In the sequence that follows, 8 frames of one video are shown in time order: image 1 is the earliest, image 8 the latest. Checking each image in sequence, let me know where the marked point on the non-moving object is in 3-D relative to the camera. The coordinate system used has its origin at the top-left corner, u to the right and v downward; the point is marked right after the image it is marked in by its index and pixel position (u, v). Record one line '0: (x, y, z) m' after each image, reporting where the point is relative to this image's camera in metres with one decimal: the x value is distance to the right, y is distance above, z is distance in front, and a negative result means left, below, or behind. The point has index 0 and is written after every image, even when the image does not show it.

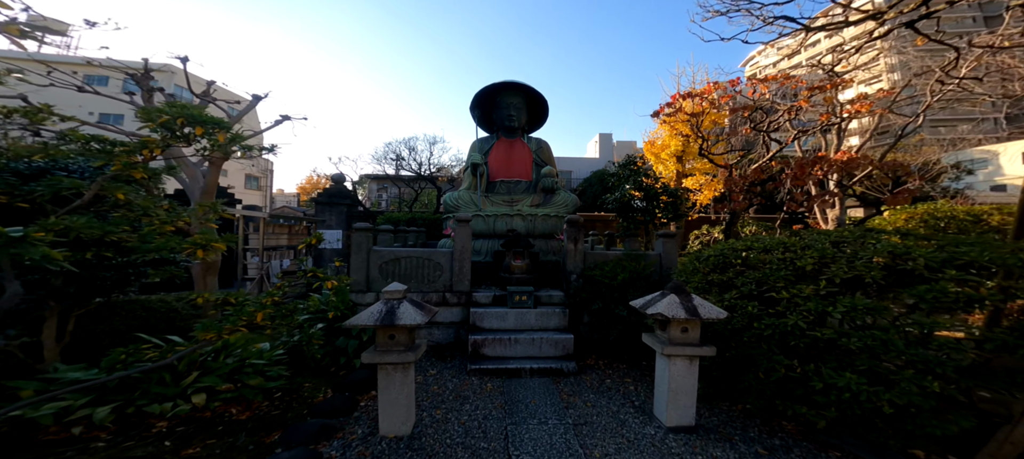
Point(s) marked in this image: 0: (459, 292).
0: (-0.7, -0.8, +4.6) m
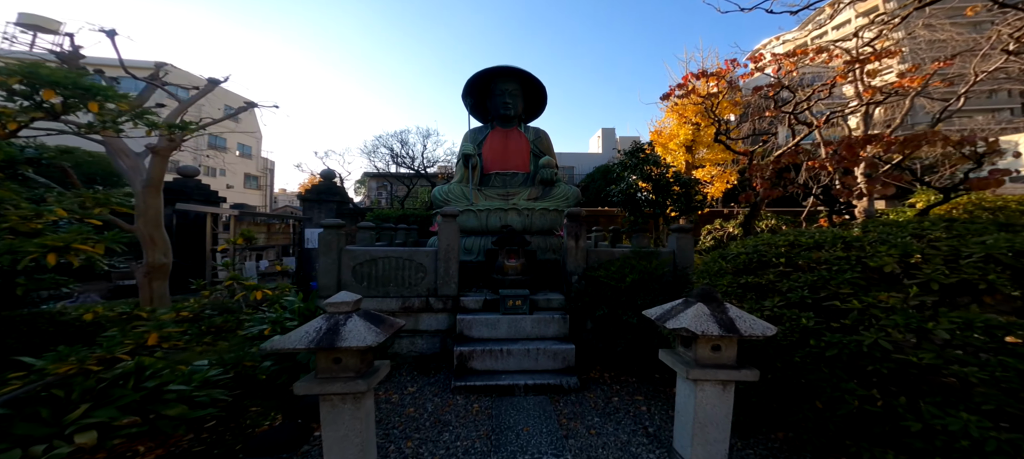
0: (-0.8, -0.8, +4.0) m
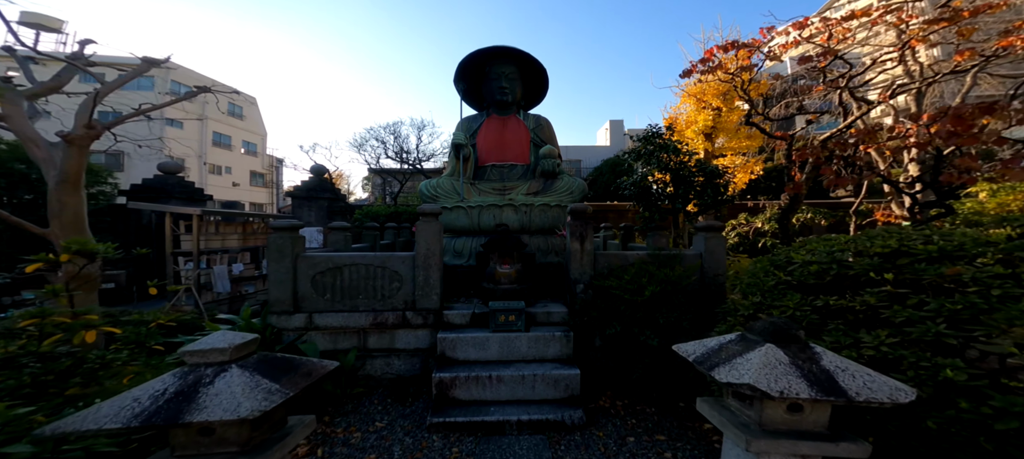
0: (-0.9, -0.8, +3.4) m
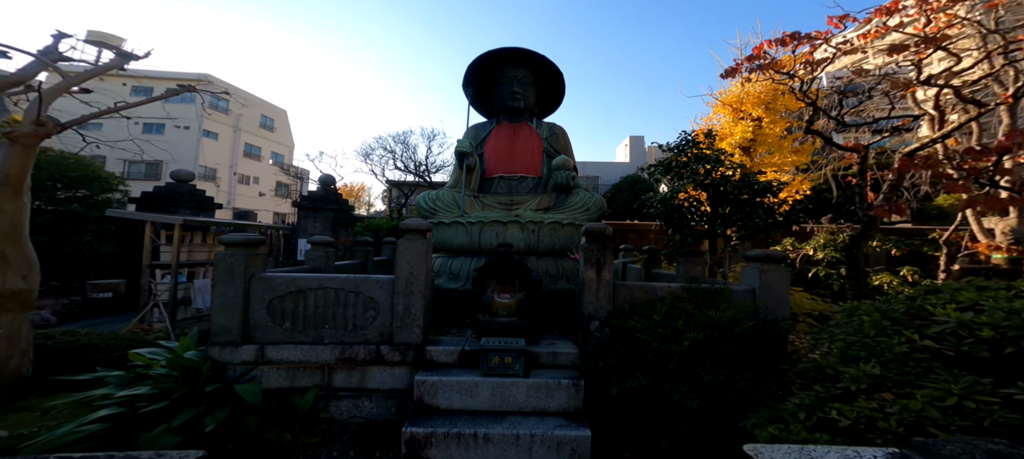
0: (-0.9, -1.0, +2.8) m
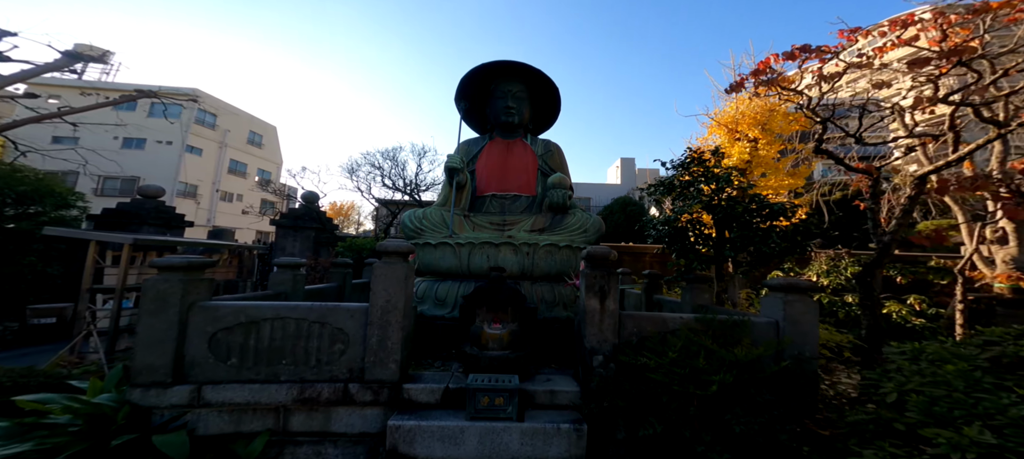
0: (-1.0, -1.1, +2.4) m
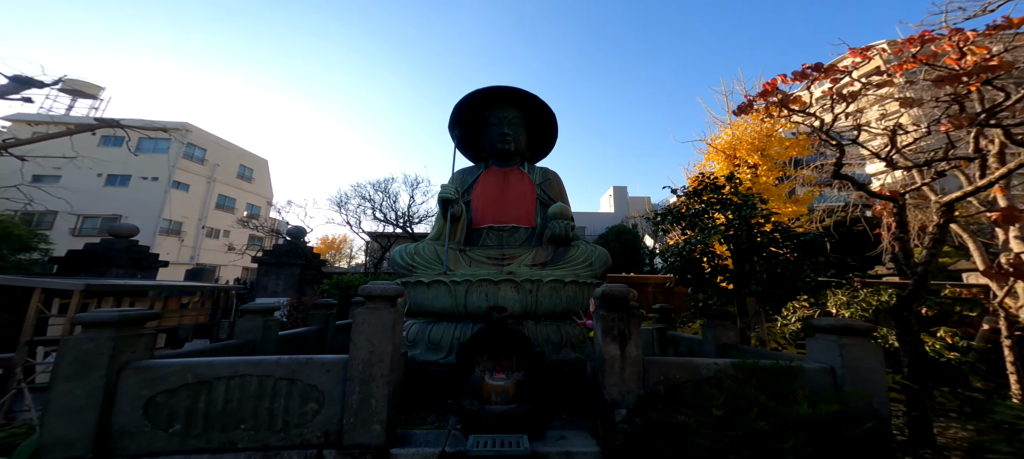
0: (-0.9, -1.4, +2.0) m
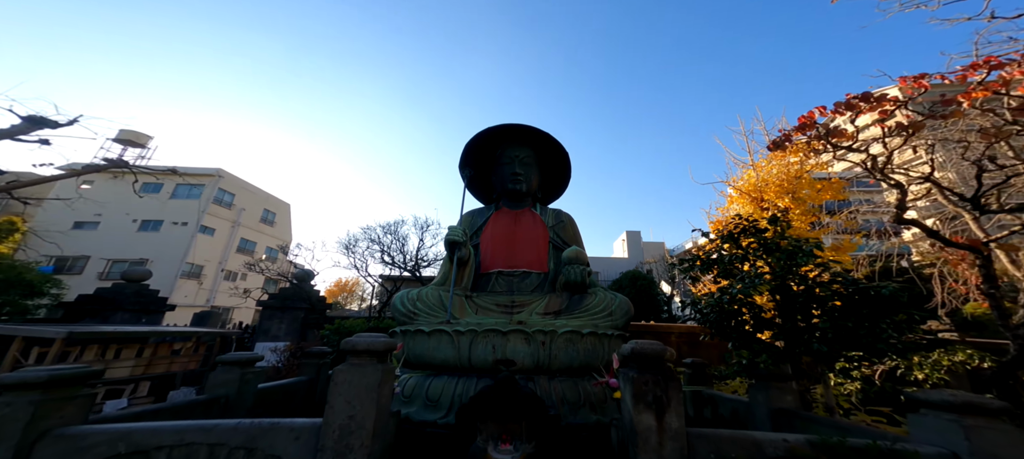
0: (-0.9, -1.6, +1.5) m
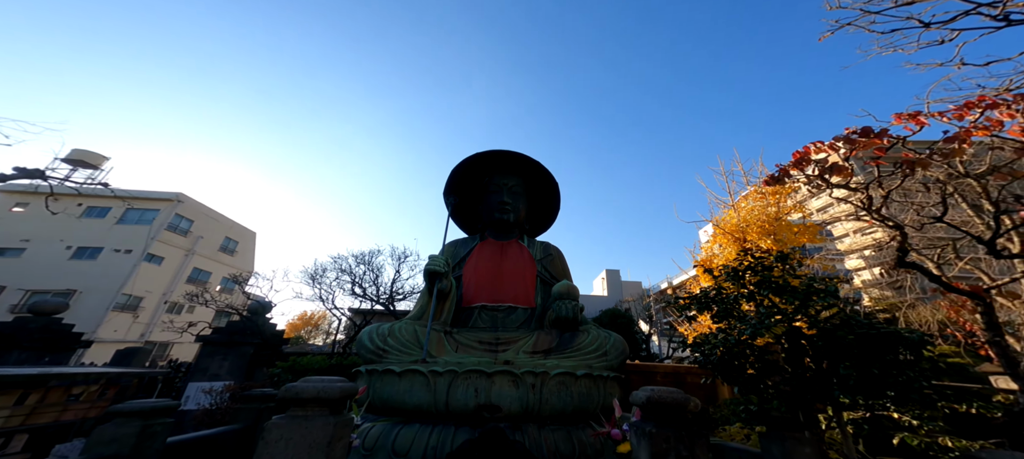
0: (-0.9, -1.6, +1.0) m
